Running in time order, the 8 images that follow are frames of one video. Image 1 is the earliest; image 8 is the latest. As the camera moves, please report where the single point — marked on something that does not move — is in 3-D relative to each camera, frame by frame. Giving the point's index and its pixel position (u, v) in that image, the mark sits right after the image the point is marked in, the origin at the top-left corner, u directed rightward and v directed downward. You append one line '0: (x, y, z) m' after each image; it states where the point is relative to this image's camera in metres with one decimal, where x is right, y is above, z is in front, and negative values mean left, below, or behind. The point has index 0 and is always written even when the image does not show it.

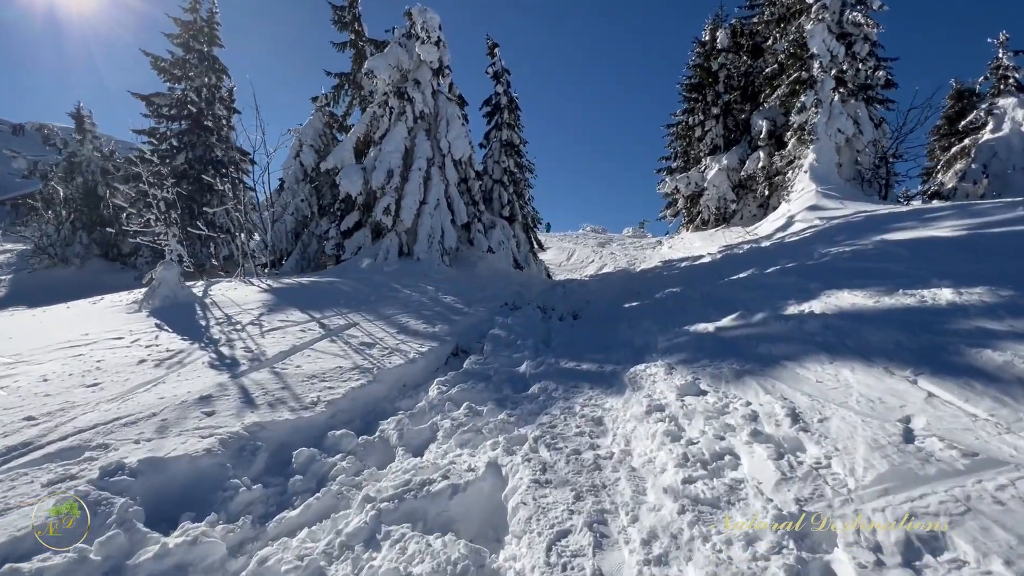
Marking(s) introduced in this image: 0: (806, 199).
0: (+9.6, +2.9, +15.3) m
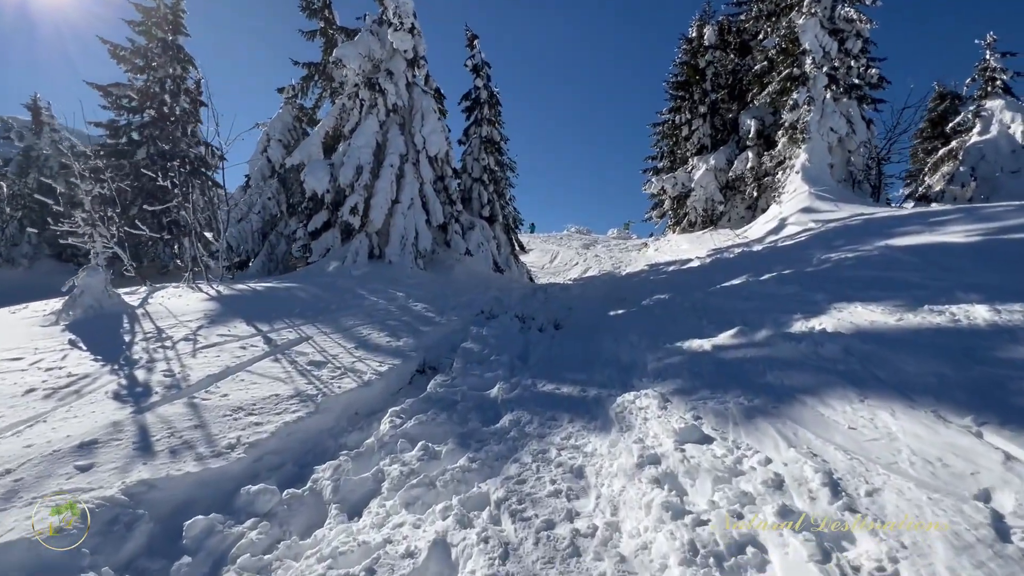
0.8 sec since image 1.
0: (+8.9, +2.7, +14.6) m
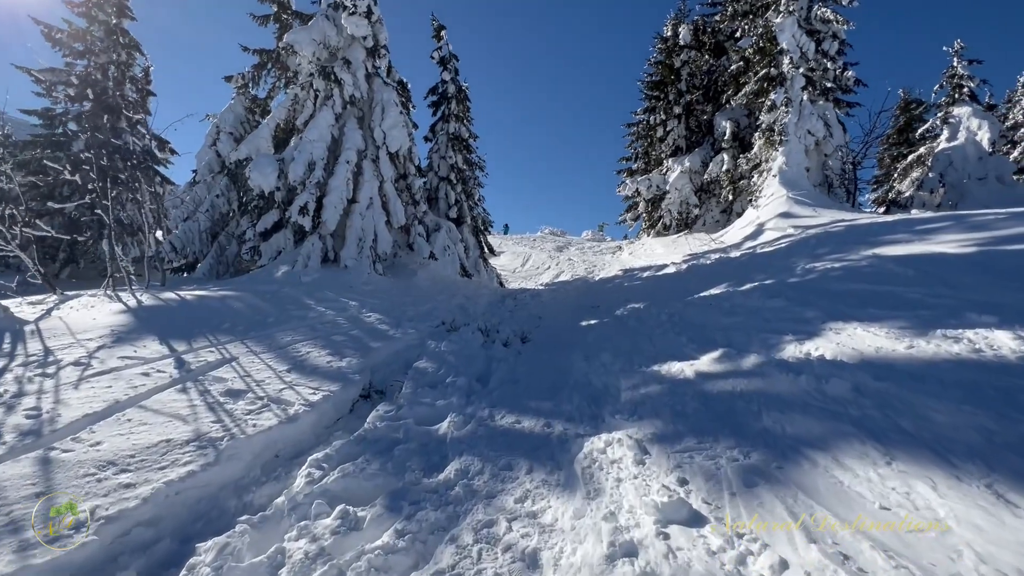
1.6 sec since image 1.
0: (+7.9, +2.5, +14.1) m
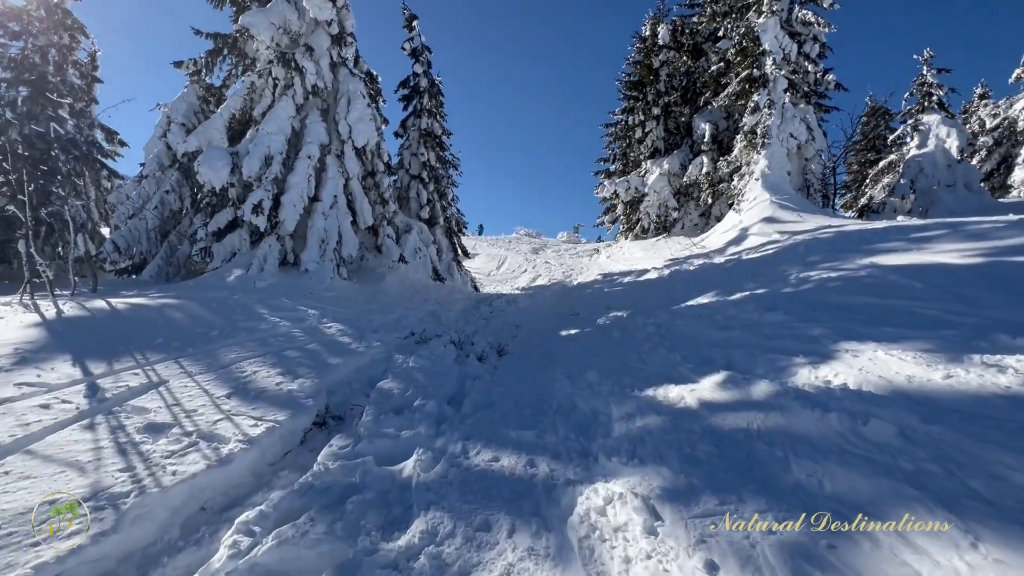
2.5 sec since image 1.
0: (+7.2, +2.3, +13.7) m
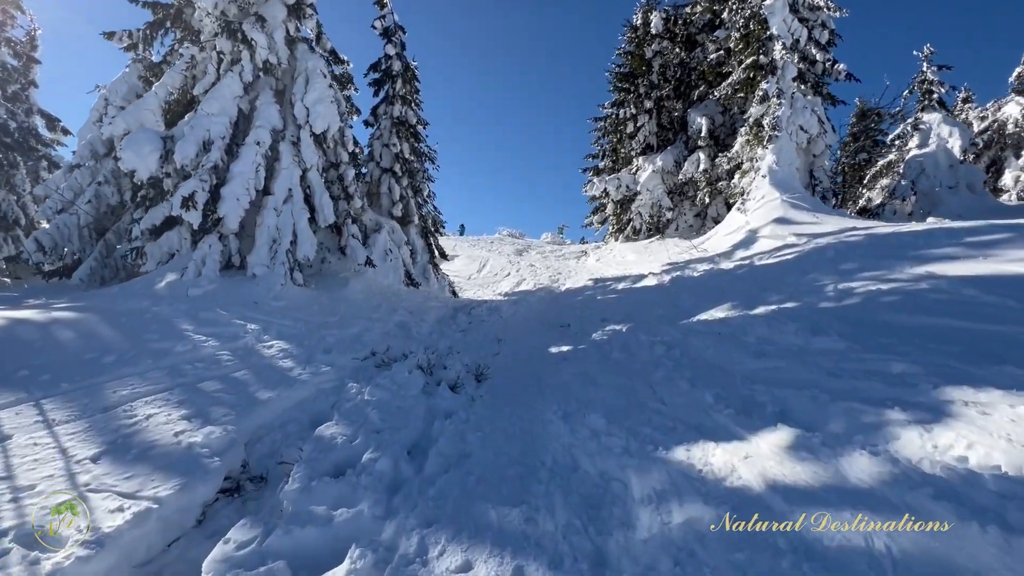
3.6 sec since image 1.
0: (+6.8, +2.1, +12.4) m
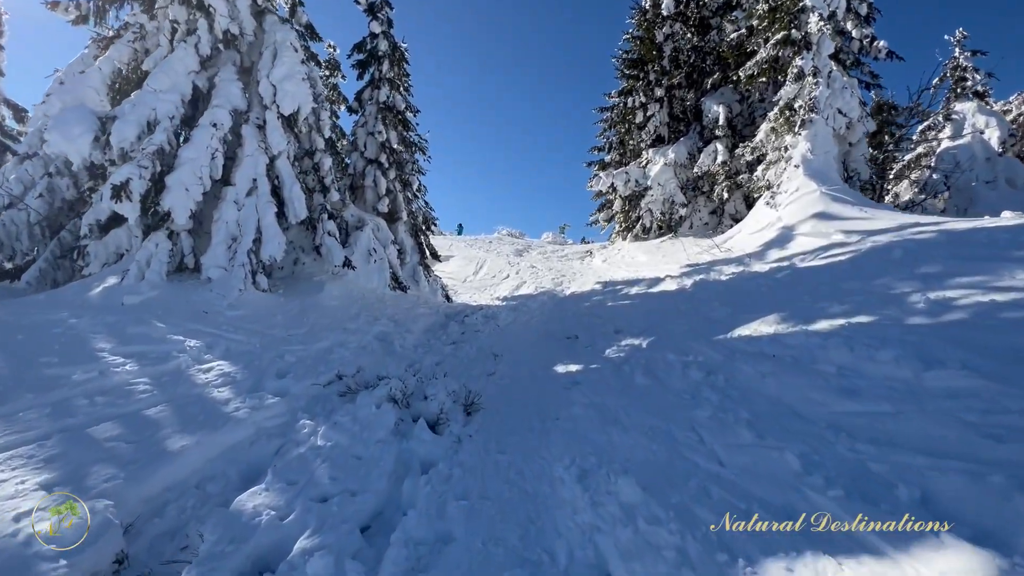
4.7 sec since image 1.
0: (+6.7, +2.0, +10.8) m
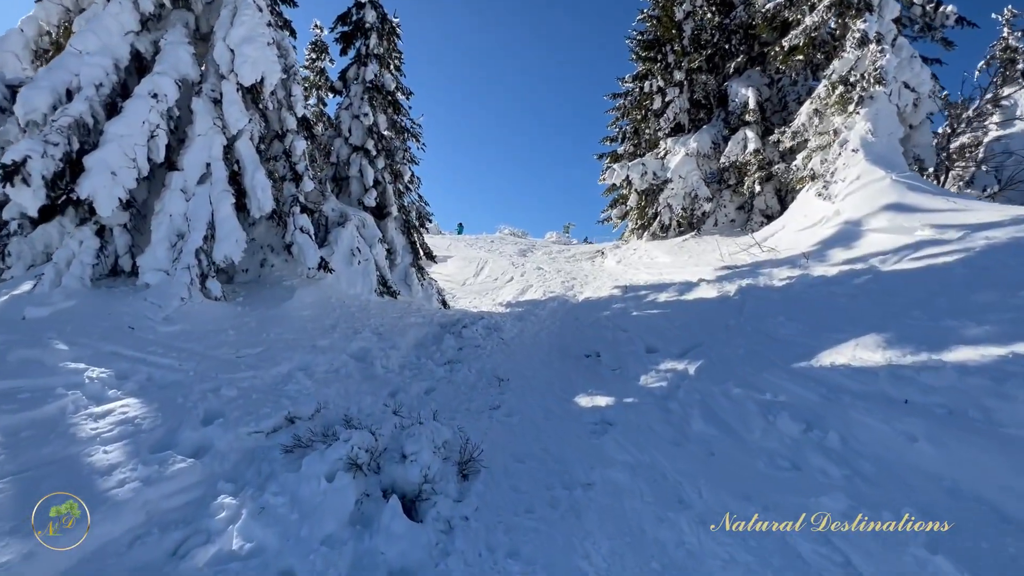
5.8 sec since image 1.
0: (+6.9, +1.8, +9.0) m
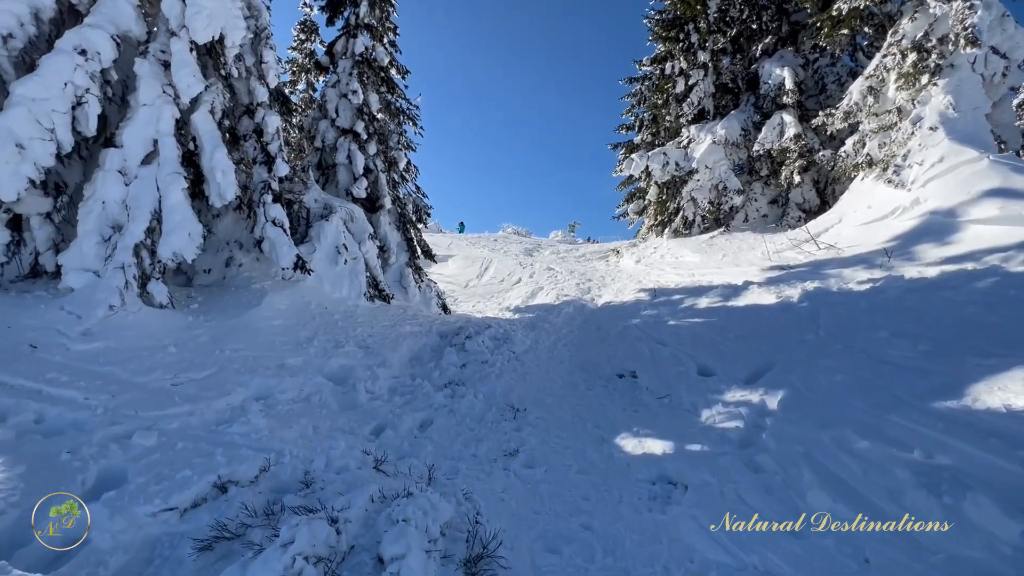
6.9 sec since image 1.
0: (+7.1, +1.8, +7.5) m
